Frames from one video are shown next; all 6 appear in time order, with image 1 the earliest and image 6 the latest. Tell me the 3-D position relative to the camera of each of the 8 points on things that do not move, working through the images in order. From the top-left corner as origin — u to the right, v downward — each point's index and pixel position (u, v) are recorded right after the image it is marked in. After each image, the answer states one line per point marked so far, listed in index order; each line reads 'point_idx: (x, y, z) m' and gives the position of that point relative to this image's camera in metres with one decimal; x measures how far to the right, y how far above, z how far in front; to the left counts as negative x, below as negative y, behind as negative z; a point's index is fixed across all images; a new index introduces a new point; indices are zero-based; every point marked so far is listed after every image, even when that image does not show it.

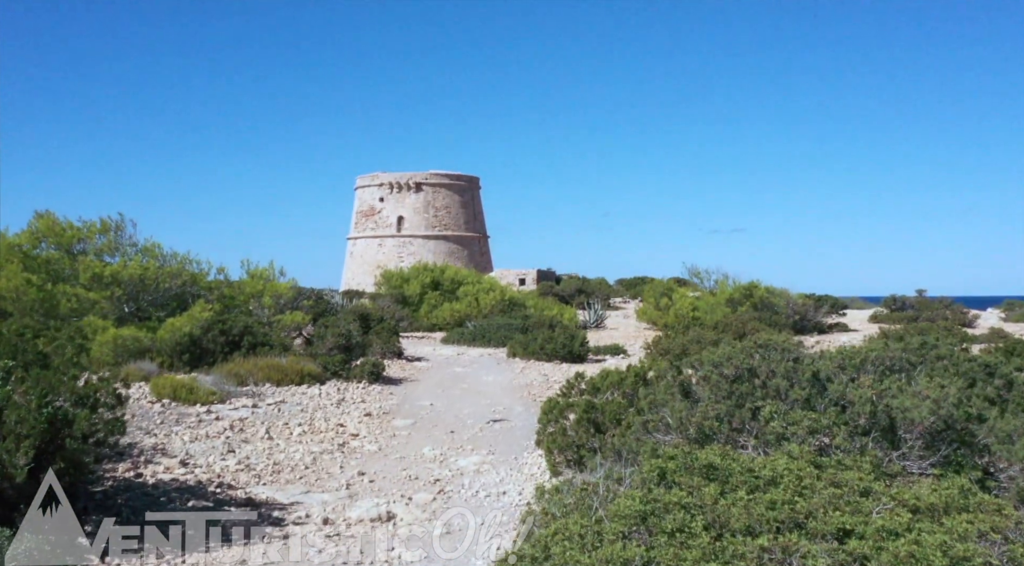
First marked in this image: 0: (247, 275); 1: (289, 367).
0: (-3.7, +0.1, +13.5) m
1: (-2.4, -0.9, +10.4) m
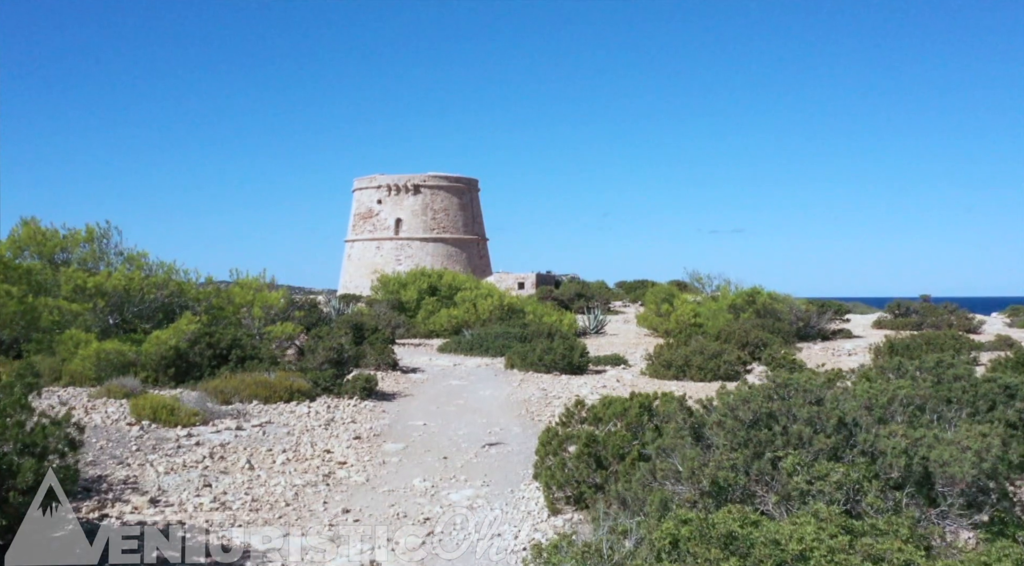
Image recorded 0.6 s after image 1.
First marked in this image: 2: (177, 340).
0: (-3.7, 0.0, +13.1) m
1: (-2.4, -1.0, +10.0) m
2: (-3.7, -0.6, +10.8) m
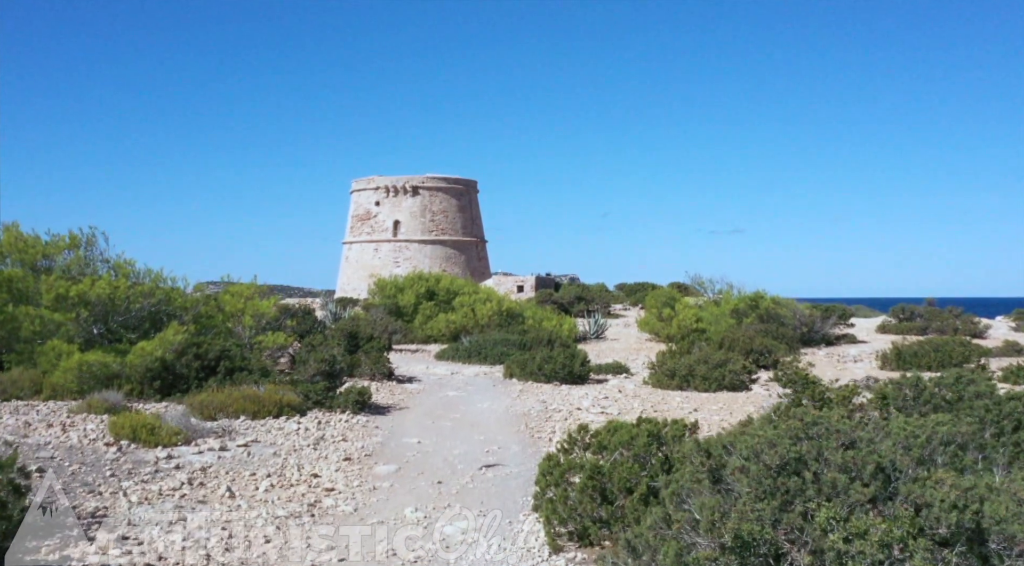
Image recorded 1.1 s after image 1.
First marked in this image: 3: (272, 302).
0: (-3.7, -0.1, +12.7) m
1: (-2.4, -1.1, +9.6) m
2: (-3.7, -0.7, +10.4) m
3: (-3.2, -0.3, +13.2) m
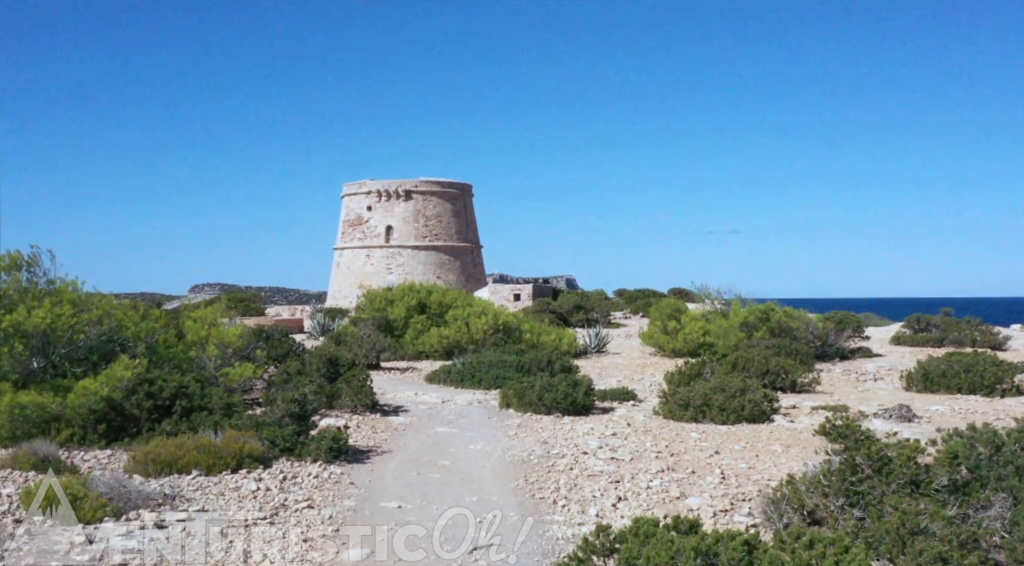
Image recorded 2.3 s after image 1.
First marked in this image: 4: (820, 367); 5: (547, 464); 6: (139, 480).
0: (-3.7, -0.4, +11.4) m
1: (-2.4, -1.4, +8.3) m
2: (-3.8, -1.0, +9.1) m
3: (-3.3, -0.5, +11.8) m
4: (+6.3, -1.7, +19.9) m
5: (+0.3, -1.6, +8.9) m
6: (-2.8, -1.5, +7.5) m
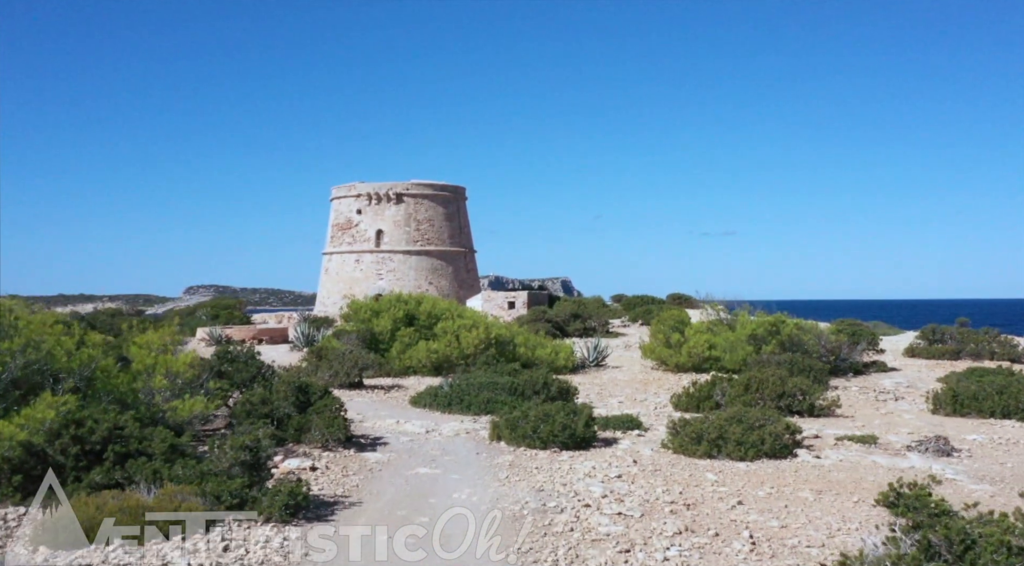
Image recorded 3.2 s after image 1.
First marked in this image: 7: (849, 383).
0: (-3.8, -0.6, +10.0) m
1: (-2.5, -1.6, +7.0) m
2: (-3.8, -1.2, +7.8) m
3: (-3.4, -0.7, +10.5) m
4: (+6.1, -1.9, +18.6) m
5: (+0.2, -1.8, +7.5) m
6: (-2.9, -1.7, +6.1) m
7: (+6.7, -2.0, +19.4) m
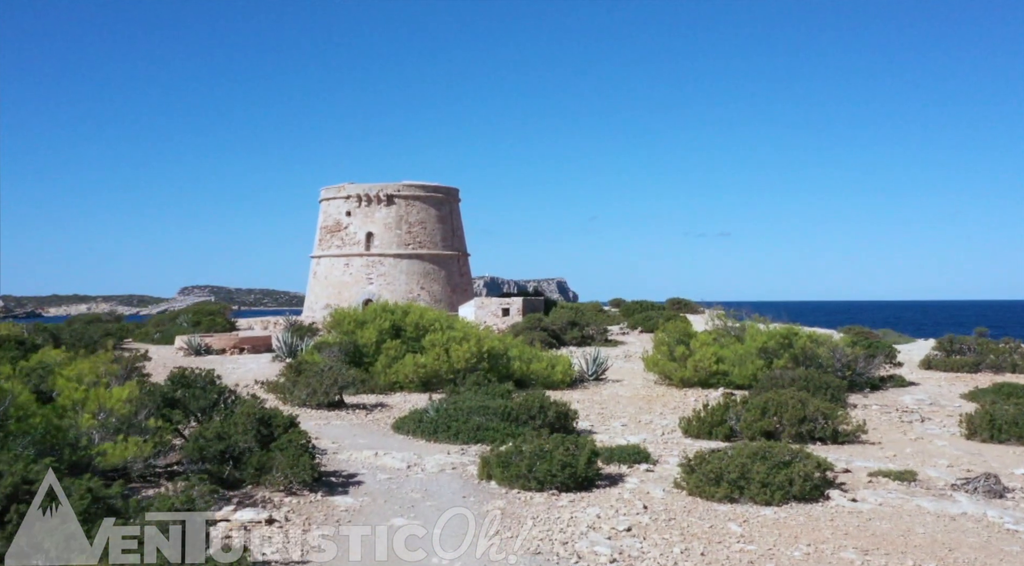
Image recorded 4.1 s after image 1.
0: (-3.9, -0.8, +8.6) m
1: (-2.6, -1.7, +5.6) m
2: (-3.9, -1.4, +6.4) m
3: (-3.4, -0.9, +9.1) m
4: (+6.0, -2.1, +17.2) m
5: (+0.2, -2.0, +6.1) m
6: (-3.0, -1.9, +4.8) m
7: (+6.6, -2.1, +18.1) m
